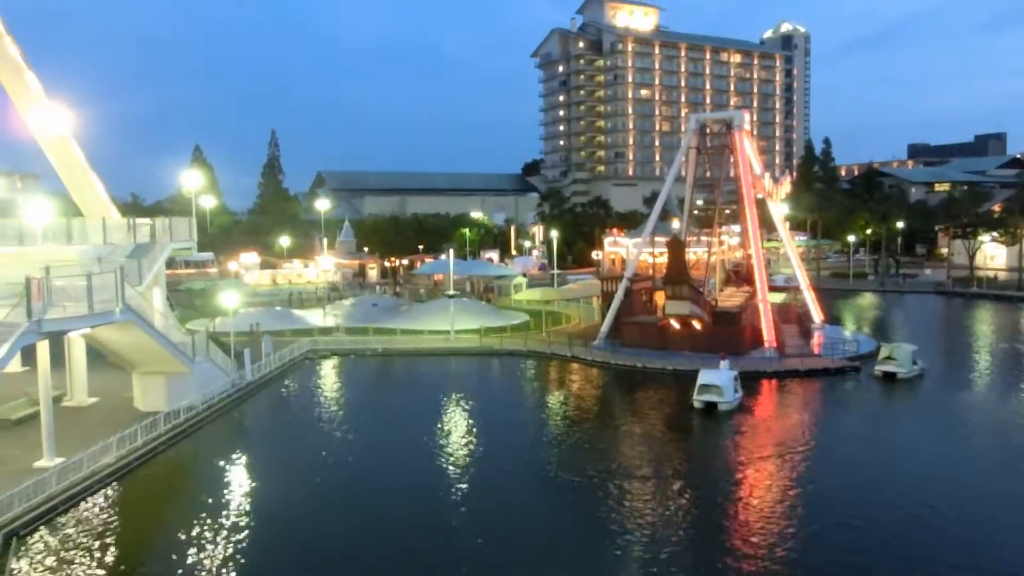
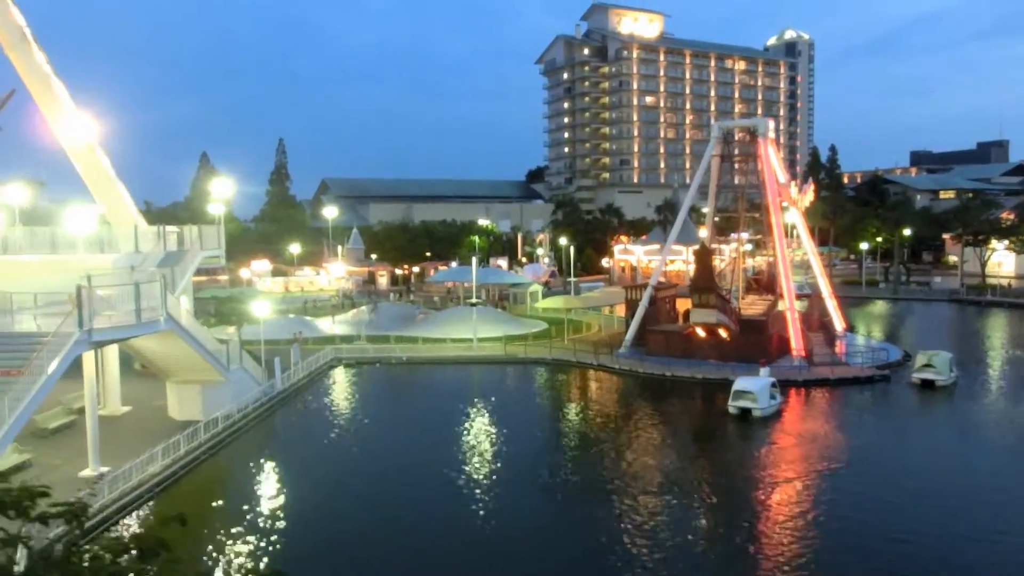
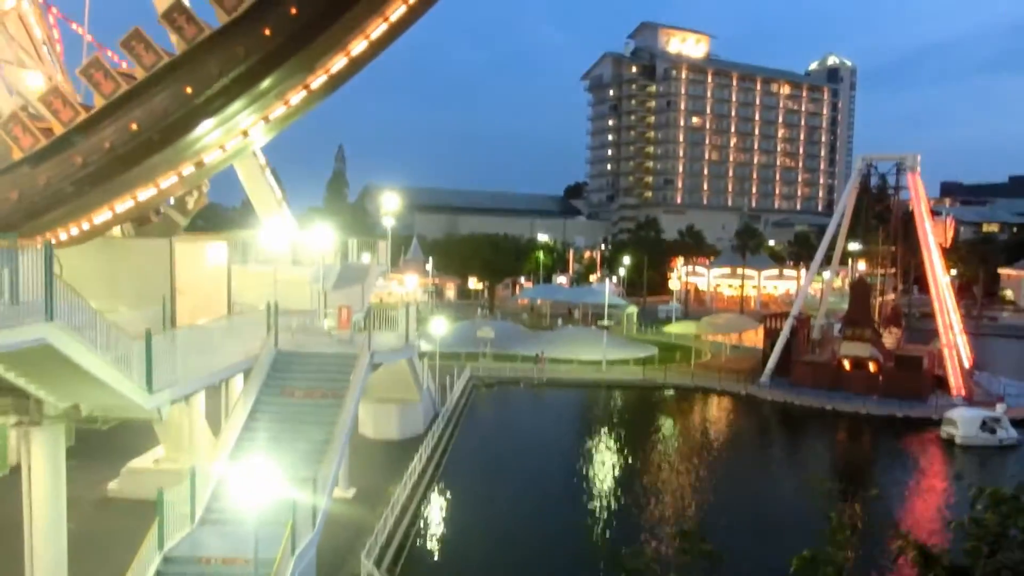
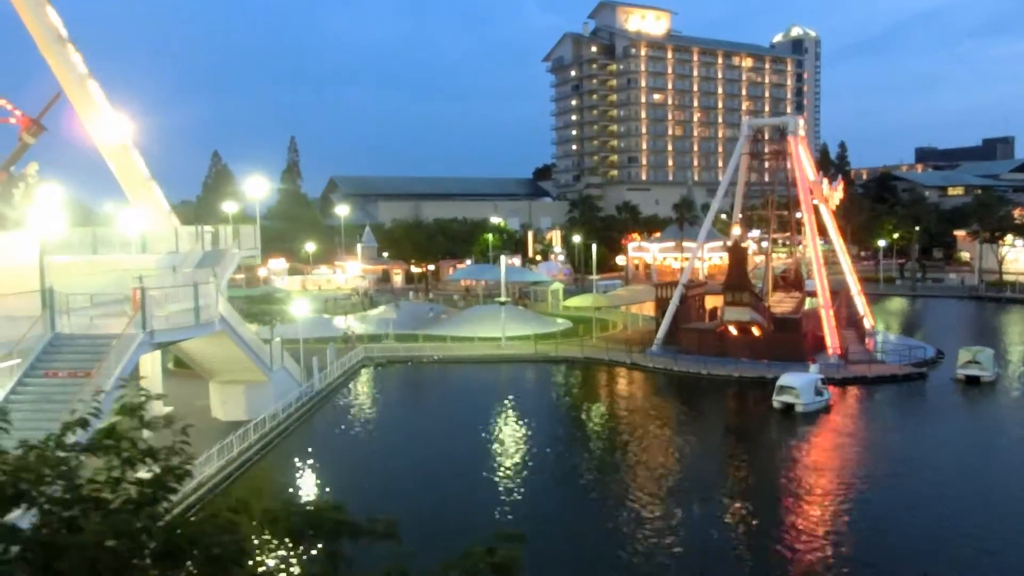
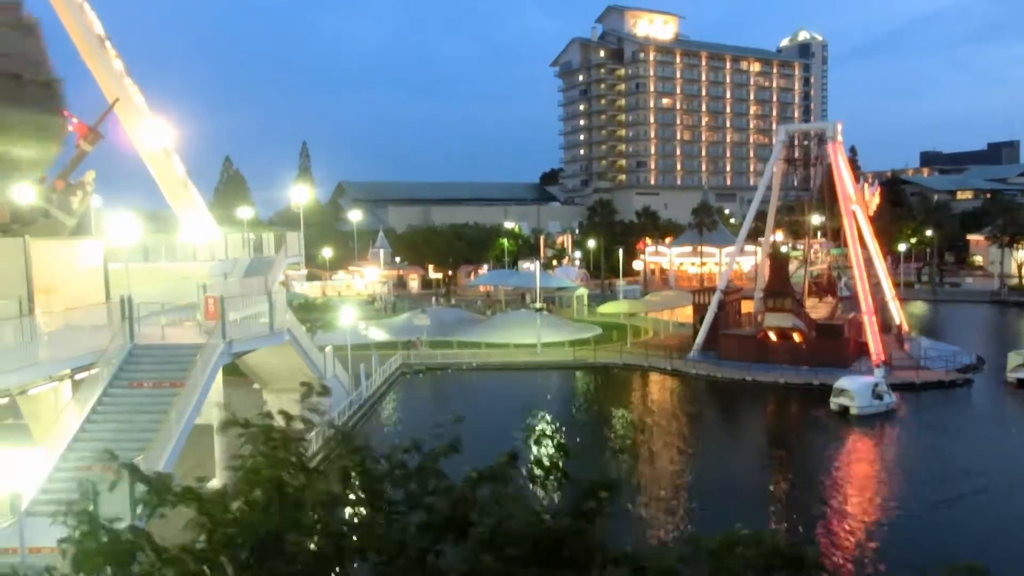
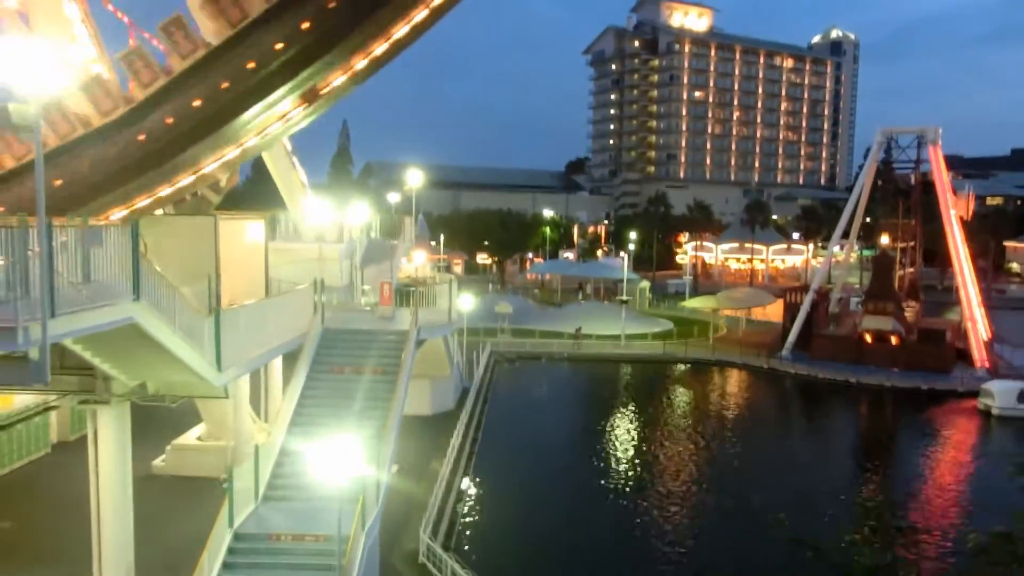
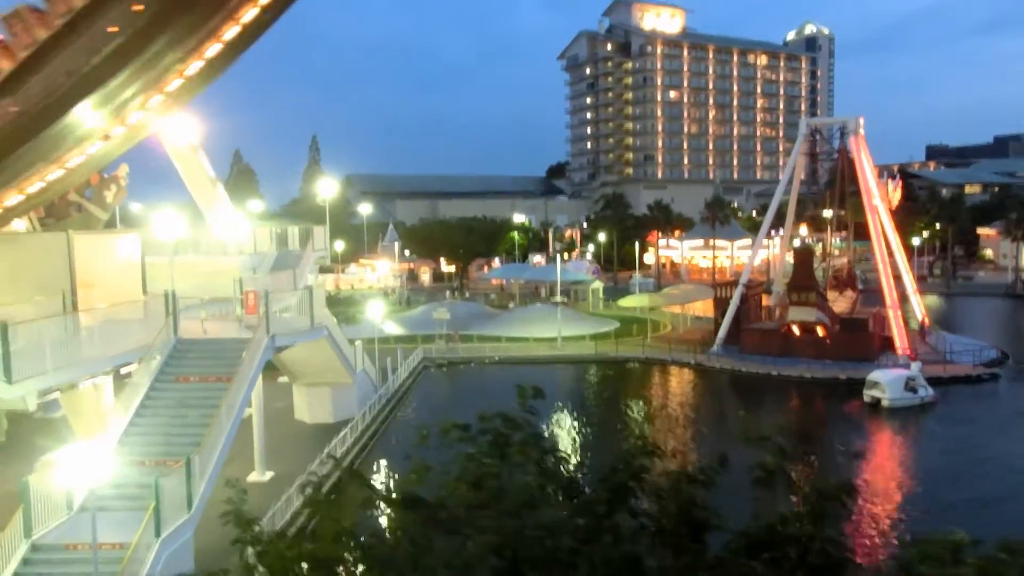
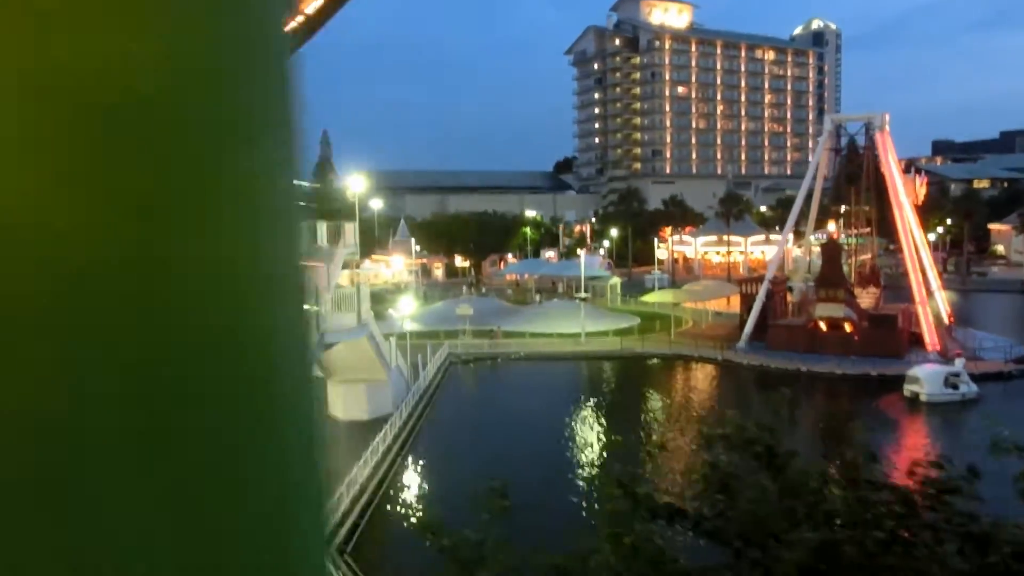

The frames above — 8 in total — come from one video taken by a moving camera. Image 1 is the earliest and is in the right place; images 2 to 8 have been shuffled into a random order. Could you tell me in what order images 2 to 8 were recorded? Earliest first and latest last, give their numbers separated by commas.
2, 4, 5, 7, 8, 3, 6
